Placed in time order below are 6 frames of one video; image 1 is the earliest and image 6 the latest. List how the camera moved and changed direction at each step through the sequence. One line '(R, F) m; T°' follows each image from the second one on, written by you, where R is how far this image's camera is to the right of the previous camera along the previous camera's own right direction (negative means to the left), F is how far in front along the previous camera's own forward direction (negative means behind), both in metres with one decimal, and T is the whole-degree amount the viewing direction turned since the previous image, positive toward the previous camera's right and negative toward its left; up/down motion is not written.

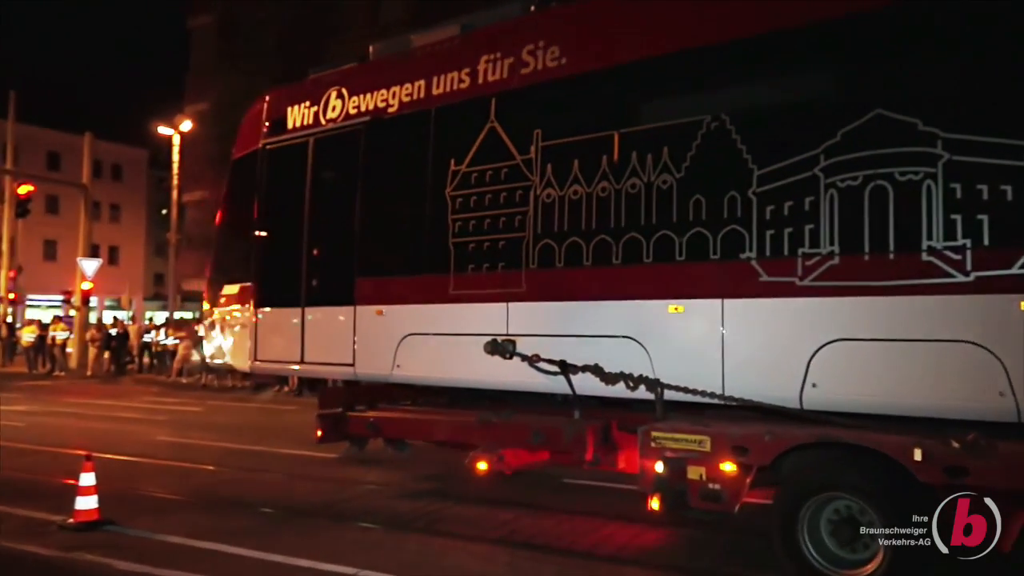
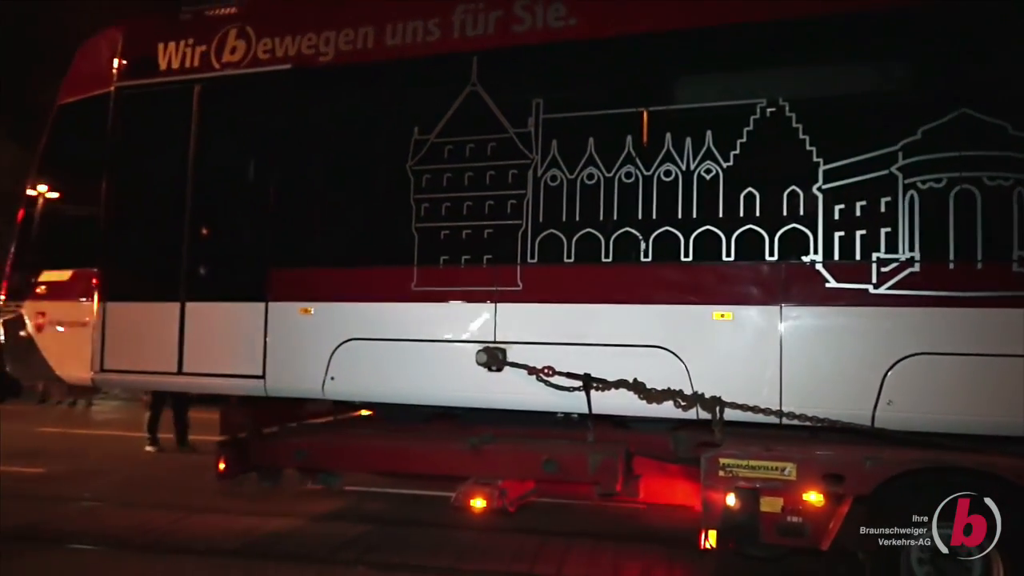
(-1.4, +1.2) m; +18°
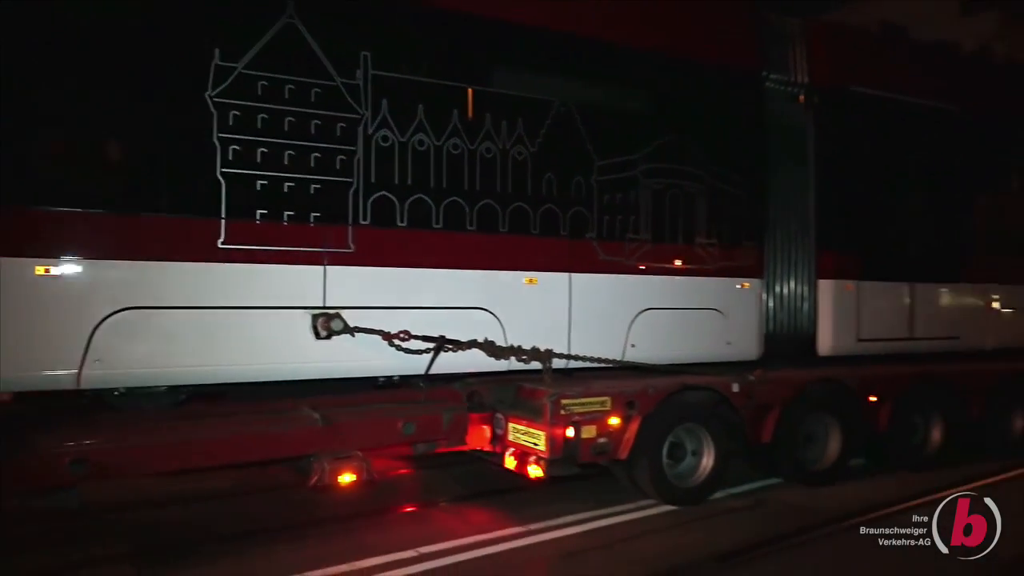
(-2.7, +1.0) m; +48°
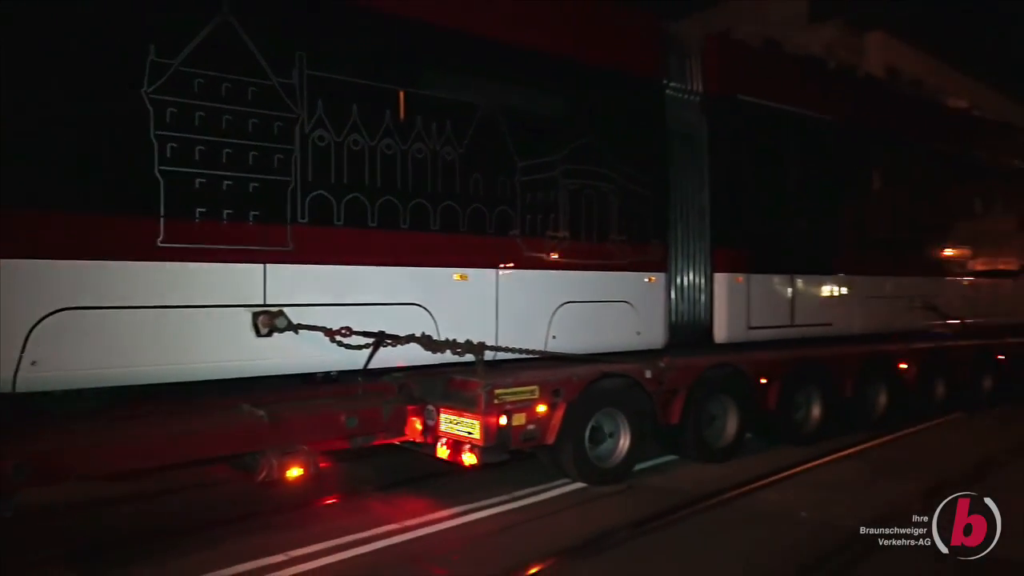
(-0.4, -0.2) m; +9°
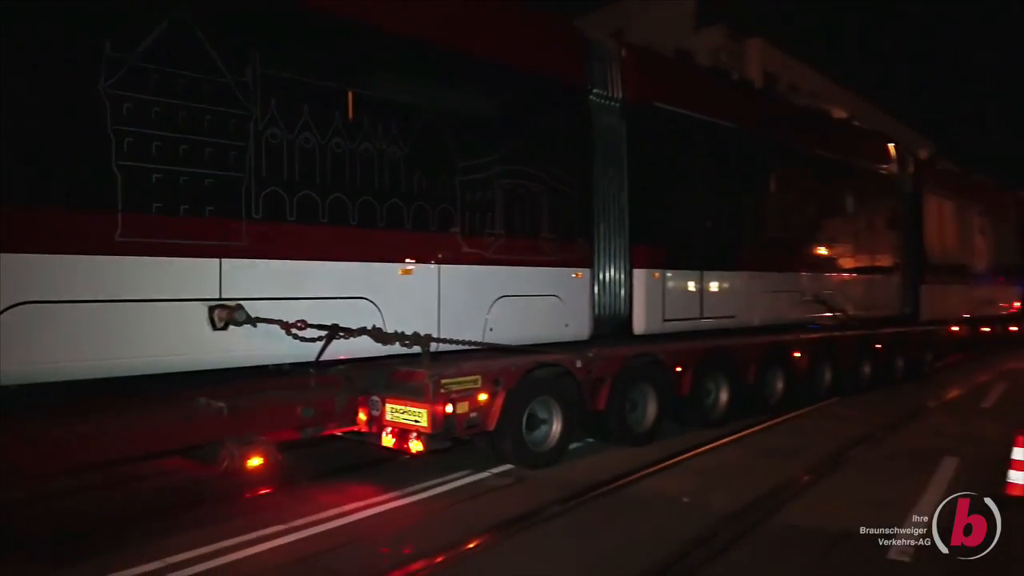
(-0.3, -0.3) m; +8°
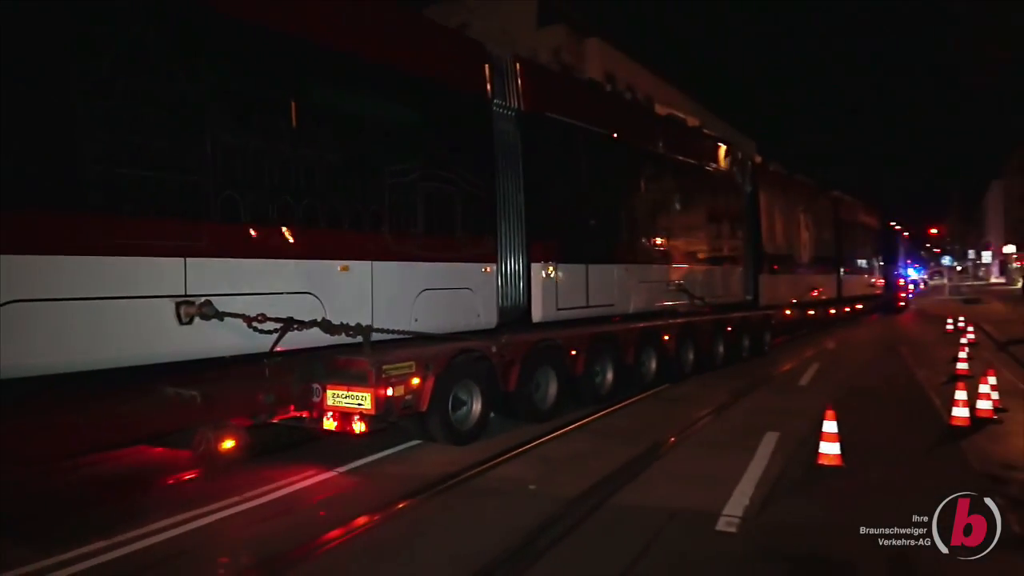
(-0.7, -0.6) m; +11°
